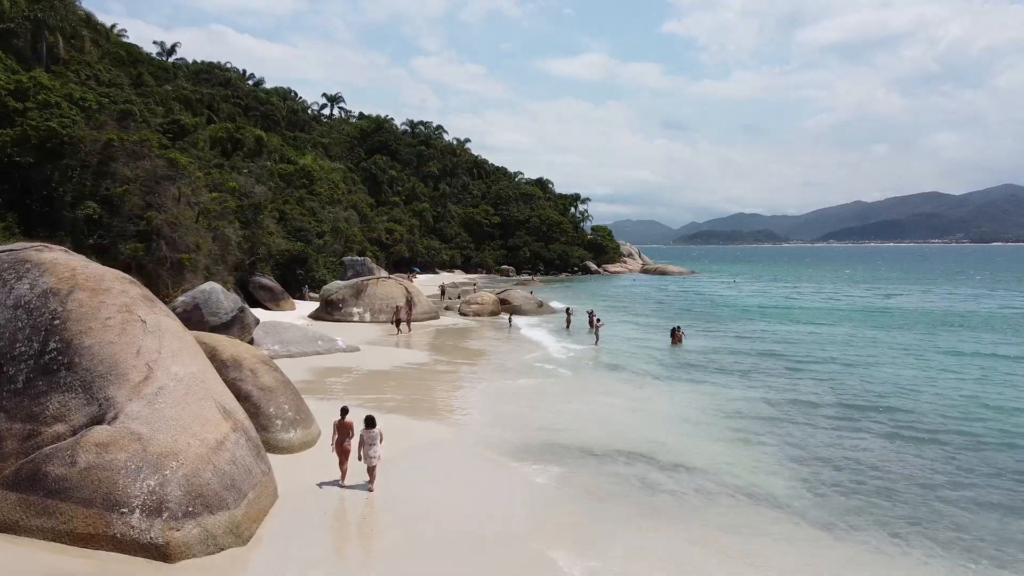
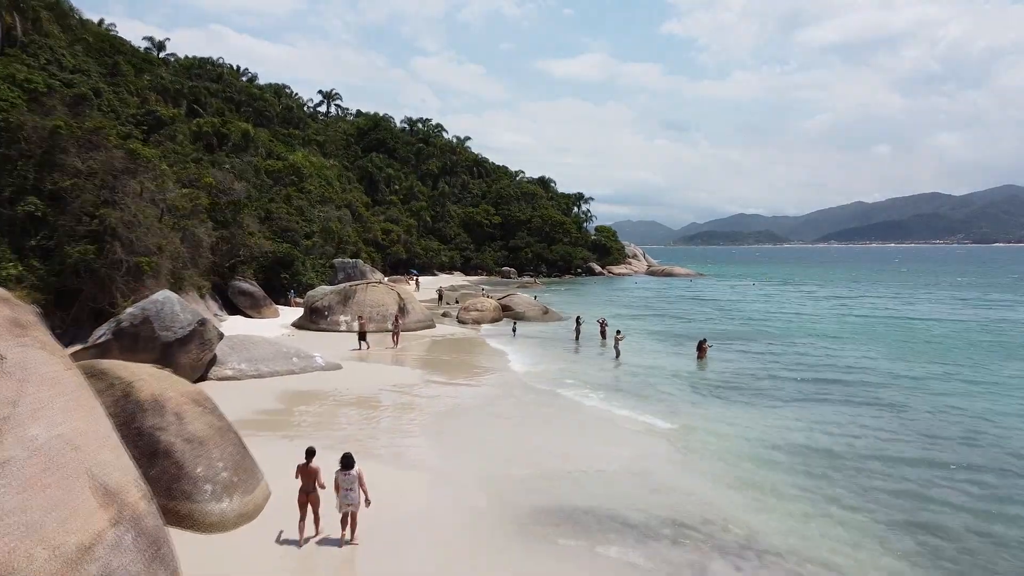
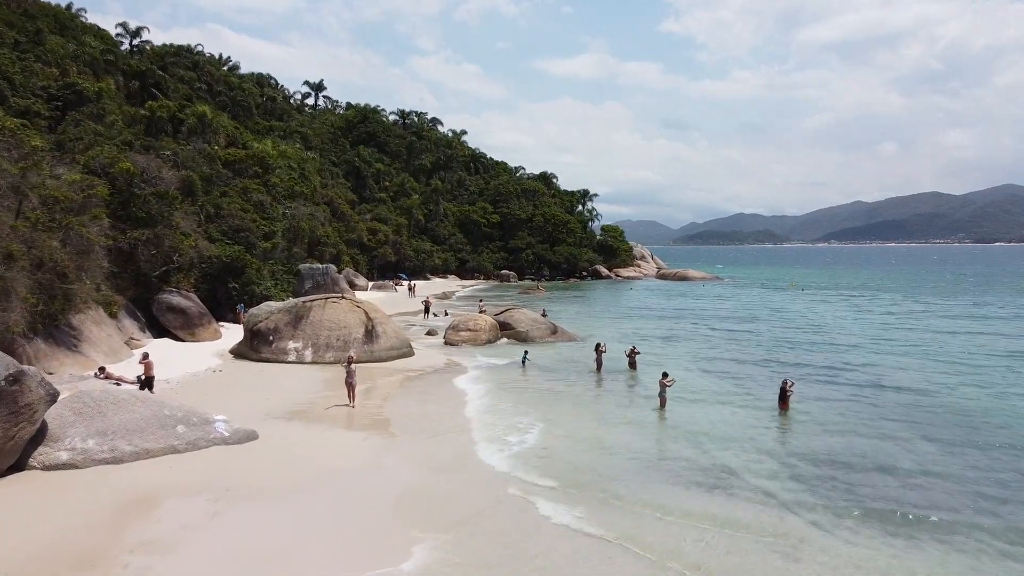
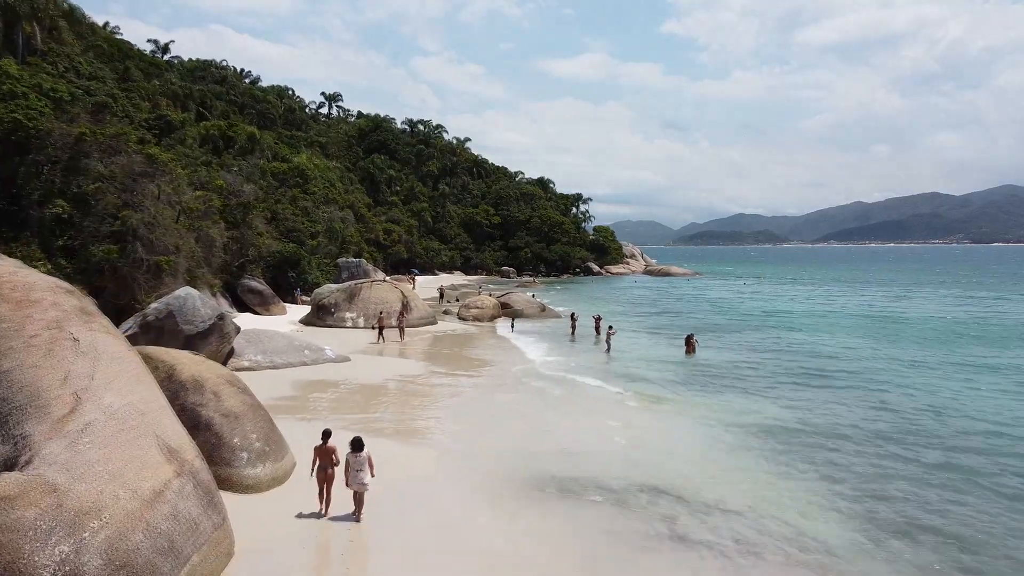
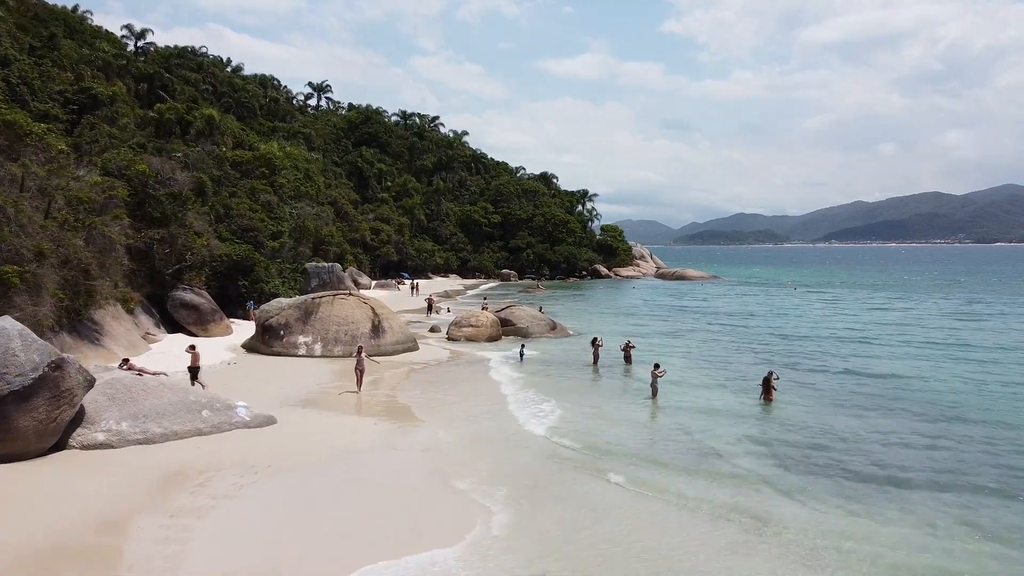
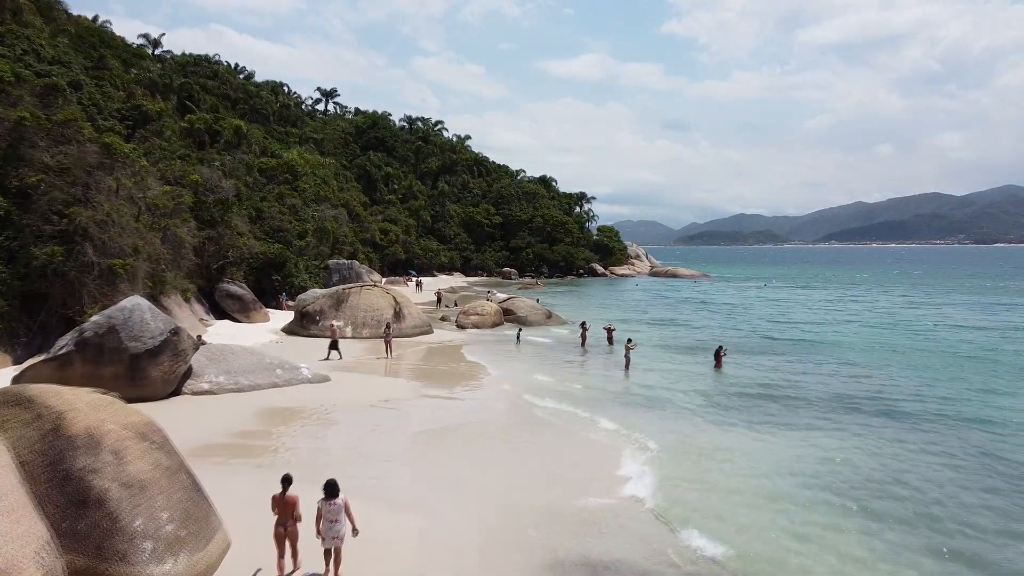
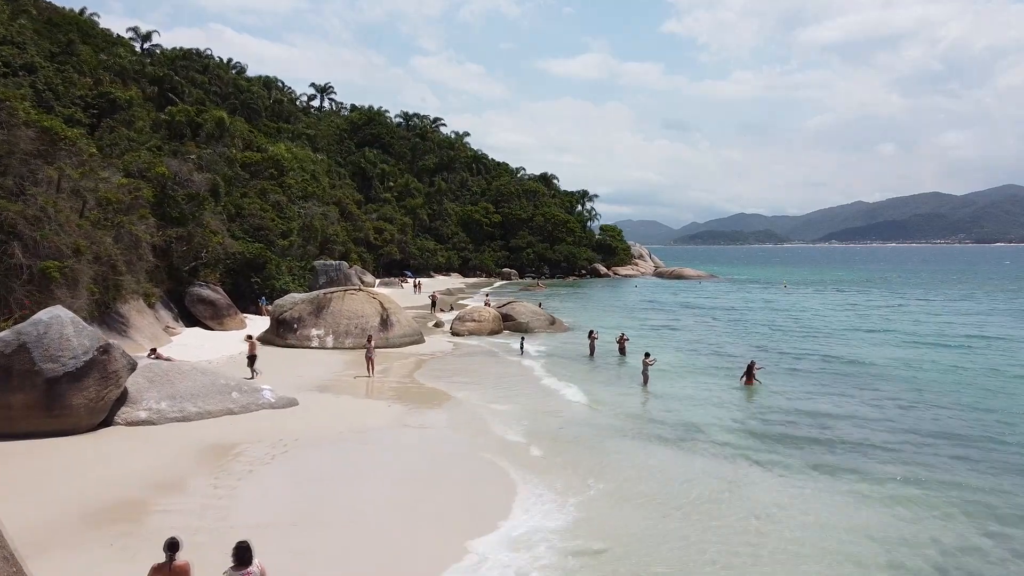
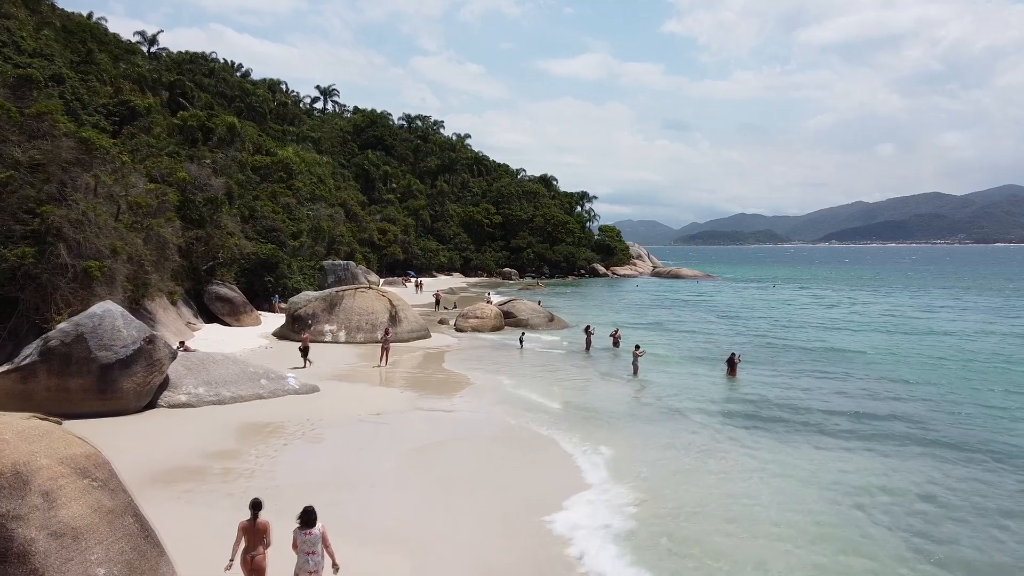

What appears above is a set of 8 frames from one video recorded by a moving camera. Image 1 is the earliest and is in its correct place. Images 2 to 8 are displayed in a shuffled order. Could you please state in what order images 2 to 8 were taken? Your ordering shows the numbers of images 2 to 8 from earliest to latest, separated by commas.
4, 2, 6, 8, 7, 5, 3
